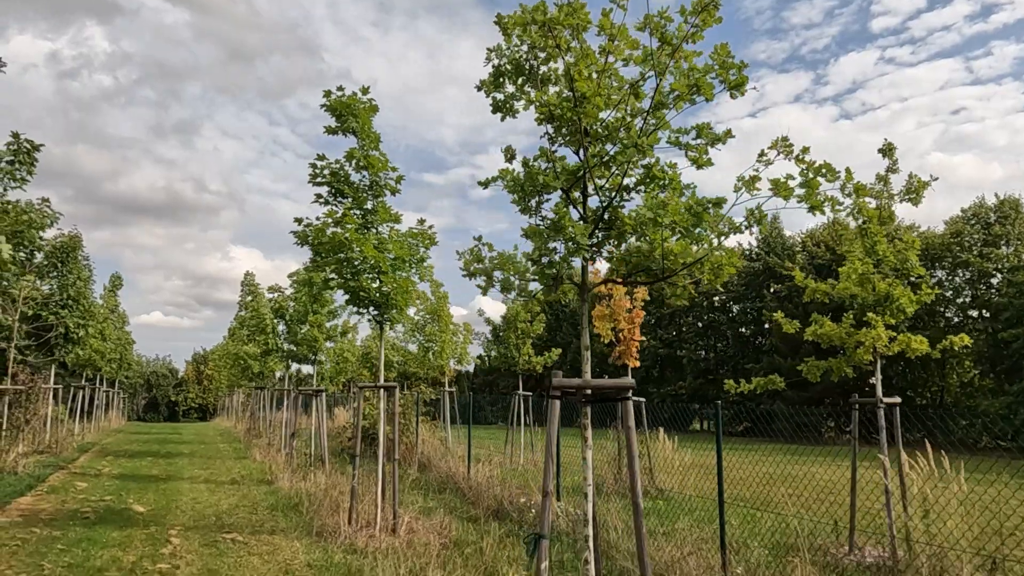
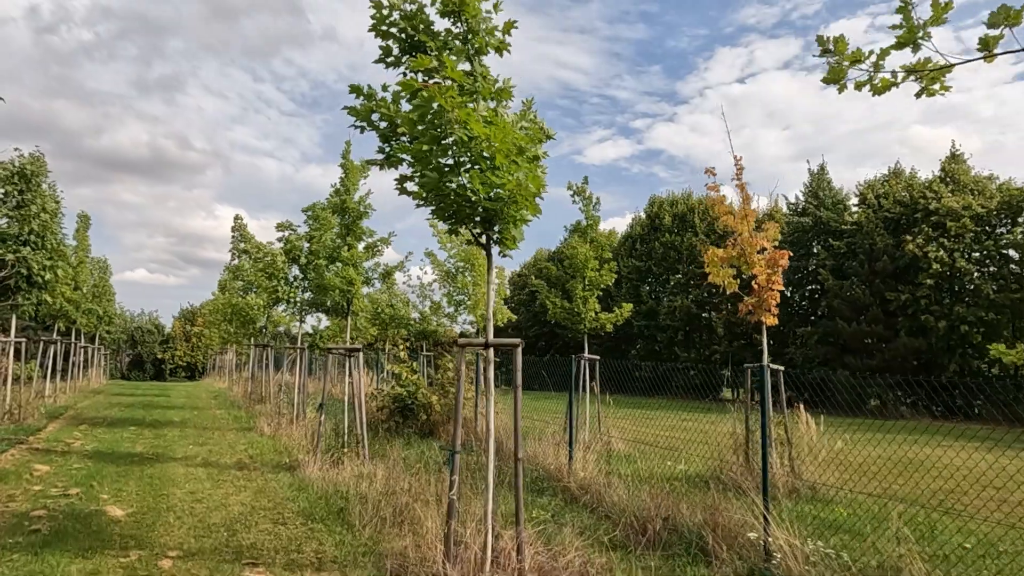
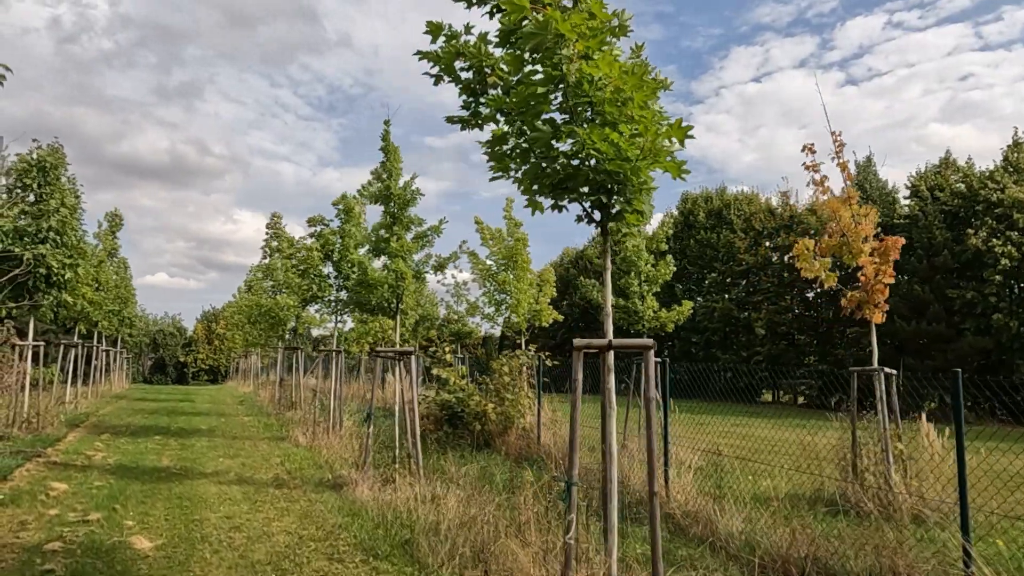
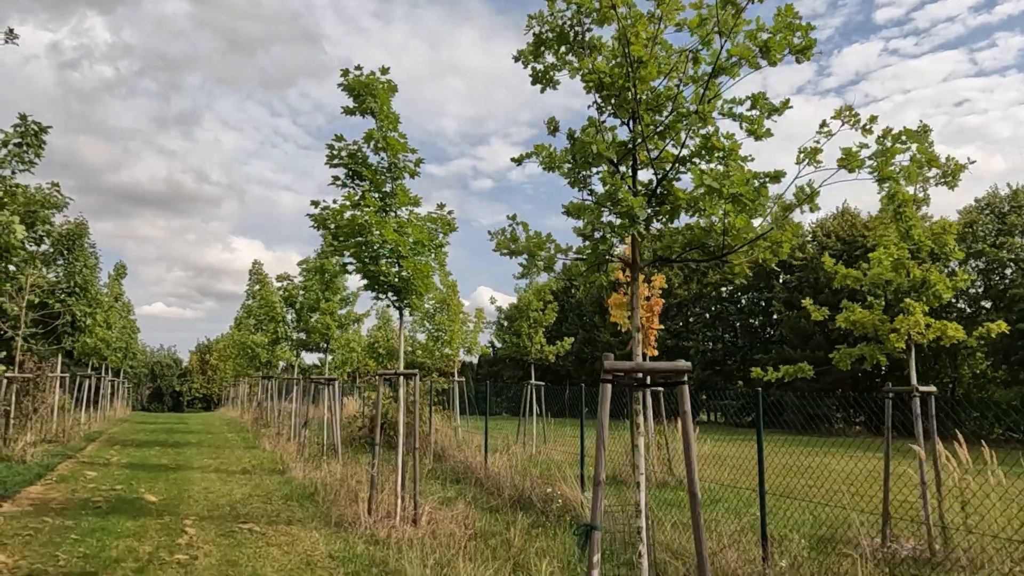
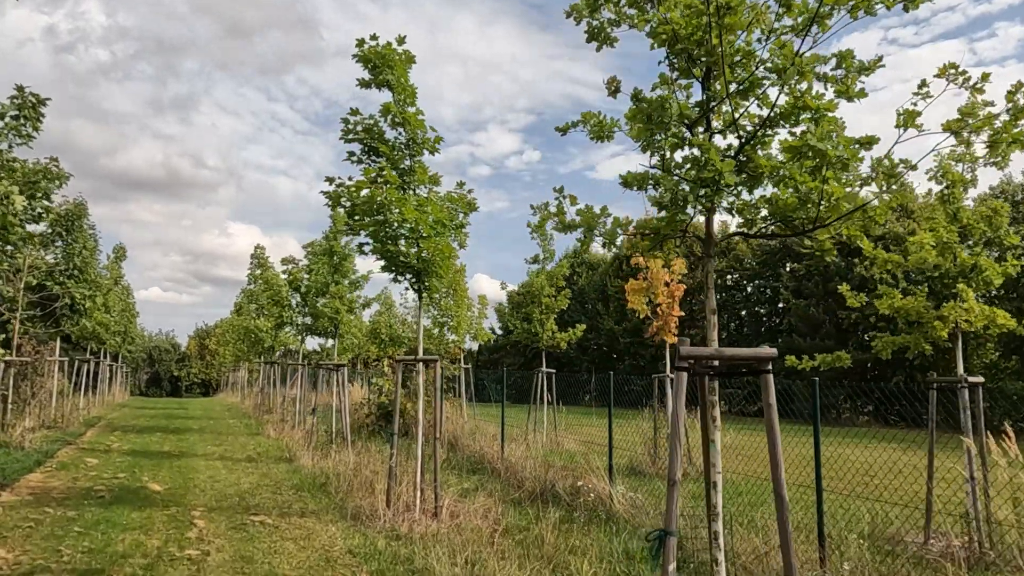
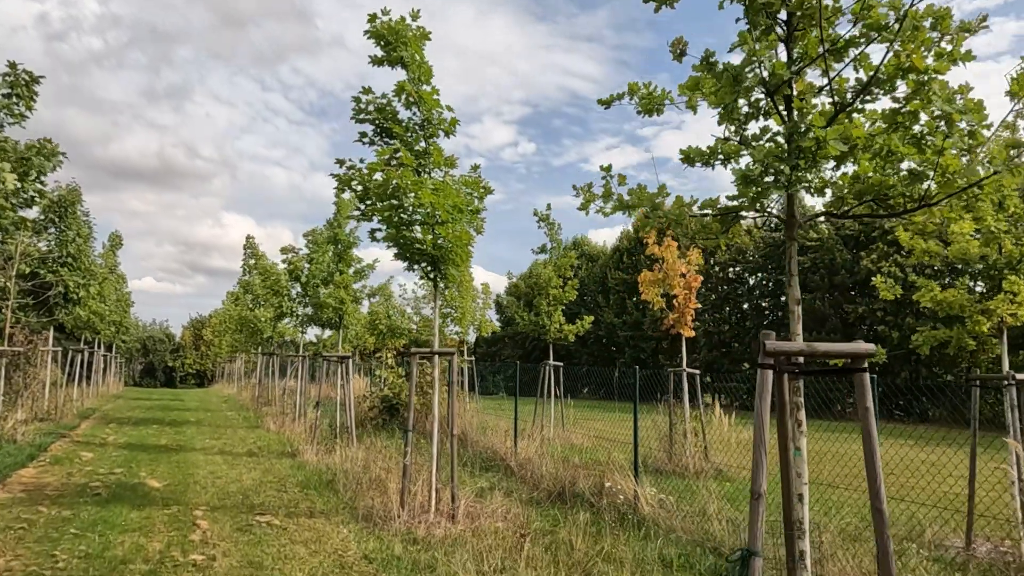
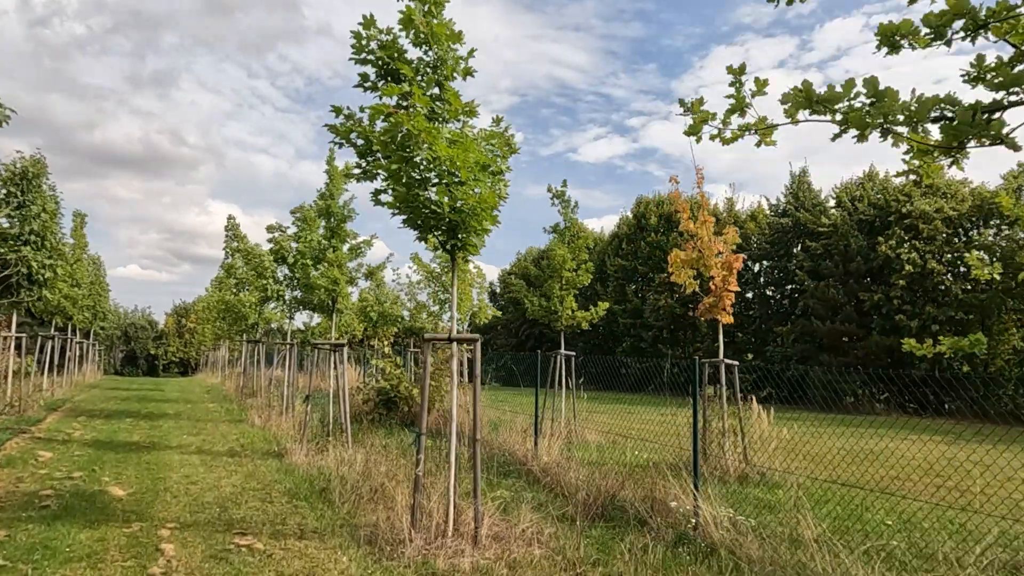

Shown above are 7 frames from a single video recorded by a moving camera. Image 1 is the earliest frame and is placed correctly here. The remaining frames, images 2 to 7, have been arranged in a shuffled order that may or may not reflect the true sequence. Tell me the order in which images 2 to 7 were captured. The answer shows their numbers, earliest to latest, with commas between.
4, 5, 6, 7, 2, 3
